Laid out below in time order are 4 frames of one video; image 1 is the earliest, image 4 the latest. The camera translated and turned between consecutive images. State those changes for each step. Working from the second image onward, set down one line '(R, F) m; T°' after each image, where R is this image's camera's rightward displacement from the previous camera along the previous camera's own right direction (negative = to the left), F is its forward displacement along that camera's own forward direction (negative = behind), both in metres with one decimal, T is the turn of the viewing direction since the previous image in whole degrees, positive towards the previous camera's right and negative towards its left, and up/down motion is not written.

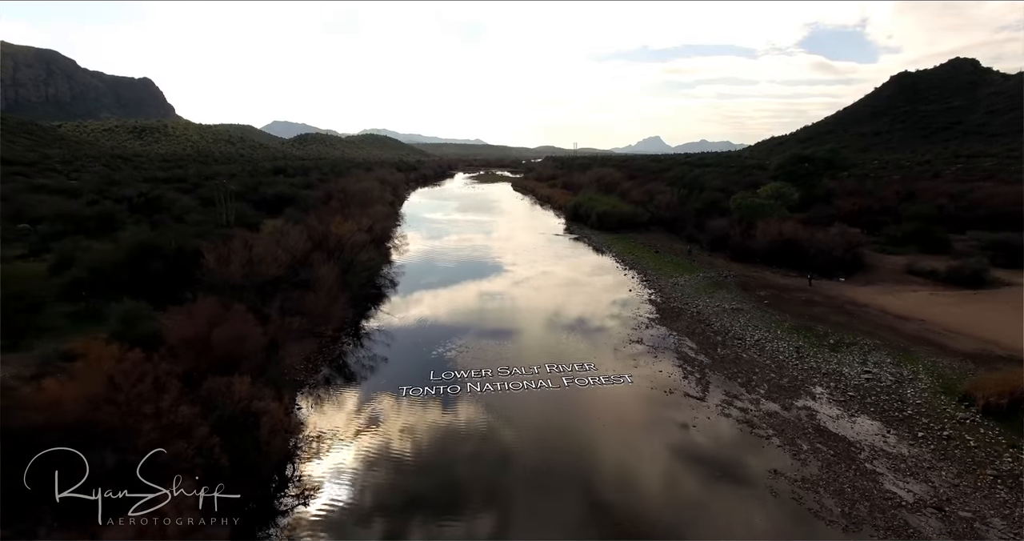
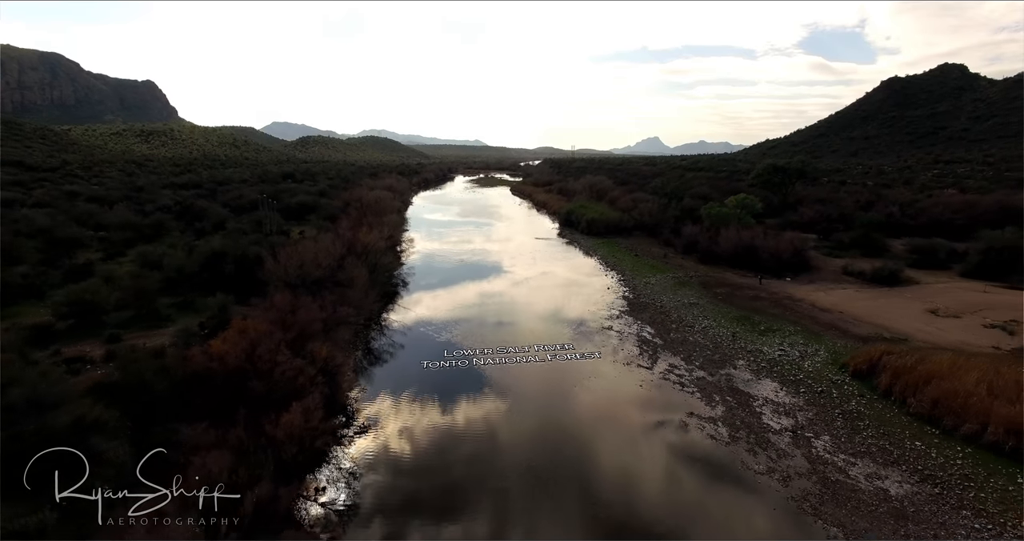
(+0.1, -1.7) m; 0°
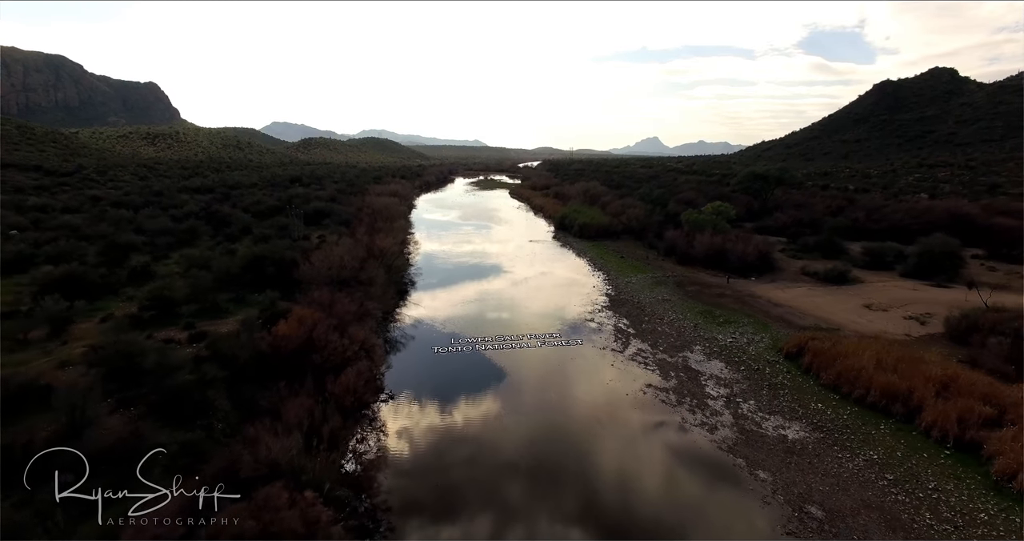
(+0.1, -1.4) m; 0°
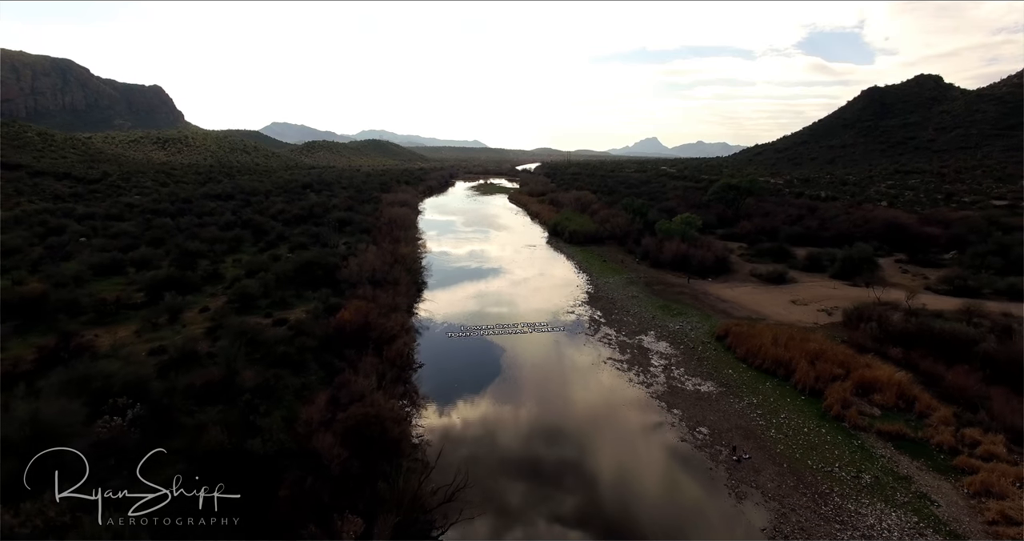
(+0.1, -2.4) m; 0°
